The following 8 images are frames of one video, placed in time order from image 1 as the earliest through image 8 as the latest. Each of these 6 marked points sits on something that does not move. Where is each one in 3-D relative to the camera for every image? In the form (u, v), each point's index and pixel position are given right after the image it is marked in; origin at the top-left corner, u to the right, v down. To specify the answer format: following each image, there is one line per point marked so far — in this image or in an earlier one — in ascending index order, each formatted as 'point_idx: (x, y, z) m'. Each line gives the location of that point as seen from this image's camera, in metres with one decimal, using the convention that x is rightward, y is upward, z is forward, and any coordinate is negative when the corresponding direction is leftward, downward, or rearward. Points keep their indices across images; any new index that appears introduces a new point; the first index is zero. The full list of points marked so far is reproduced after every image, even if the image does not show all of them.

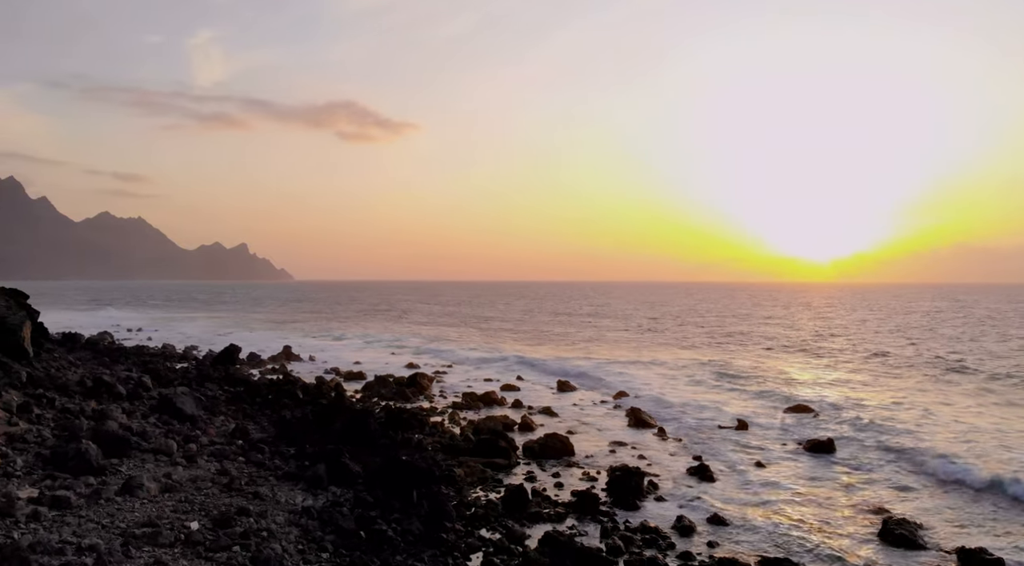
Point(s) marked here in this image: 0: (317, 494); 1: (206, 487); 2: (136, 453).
0: (-4.2, -4.5, +19.1) m
1: (-6.4, -4.2, +18.4) m
2: (-8.5, -3.8, +19.9) m
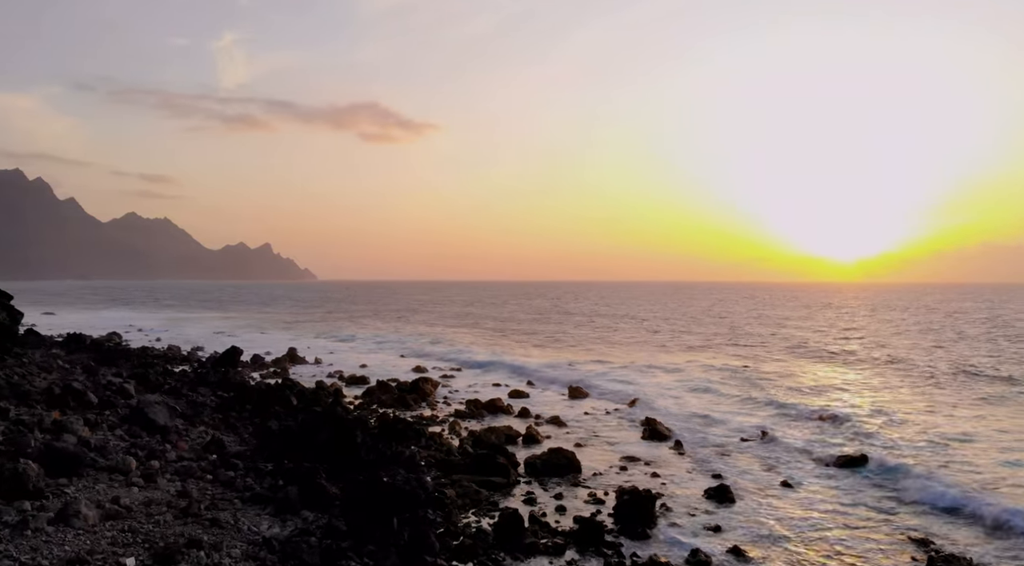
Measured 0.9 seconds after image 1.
0: (-4.3, -4.5, +17.0) m
1: (-6.5, -4.2, +16.4) m
2: (-8.6, -3.8, +17.9) m
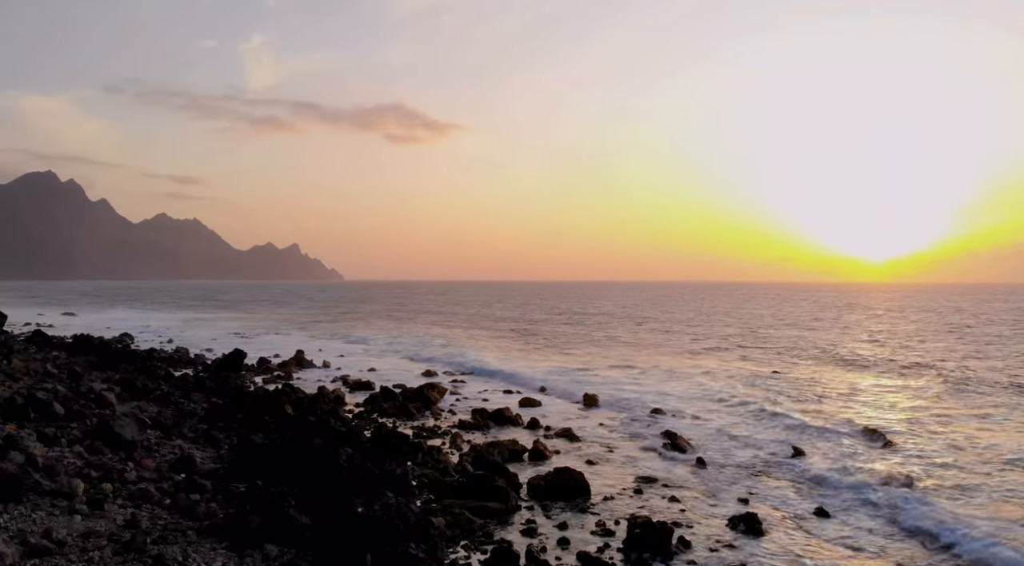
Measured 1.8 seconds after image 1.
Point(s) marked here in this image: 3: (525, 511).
0: (-4.4, -4.5, +14.8) m
1: (-6.6, -4.2, +14.2) m
2: (-8.7, -3.8, +15.9) m
3: (+0.3, -4.8, +18.6) m
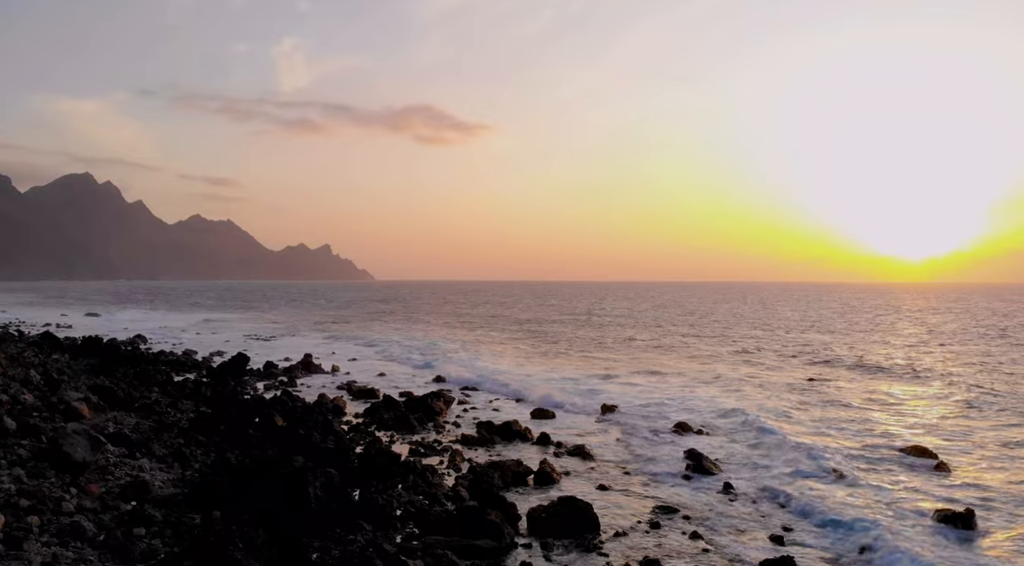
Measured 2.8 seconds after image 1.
0: (-4.7, -4.6, +12.3) m
1: (-6.9, -4.2, +11.8) m
2: (-8.8, -3.9, +13.5) m
3: (+0.2, -4.8, +16.0) m
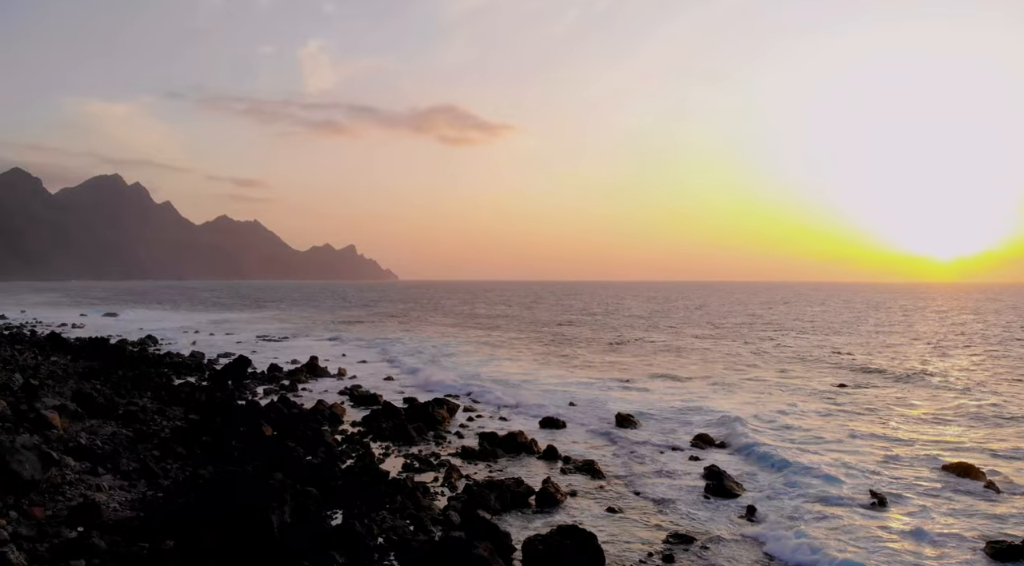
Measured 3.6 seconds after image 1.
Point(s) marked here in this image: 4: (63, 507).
0: (-4.9, -4.5, +10.3) m
1: (-7.1, -4.2, +9.9) m
2: (-9.1, -3.8, +11.7) m
3: (0.0, -4.8, +13.9) m
4: (-8.1, -4.0, +16.0) m
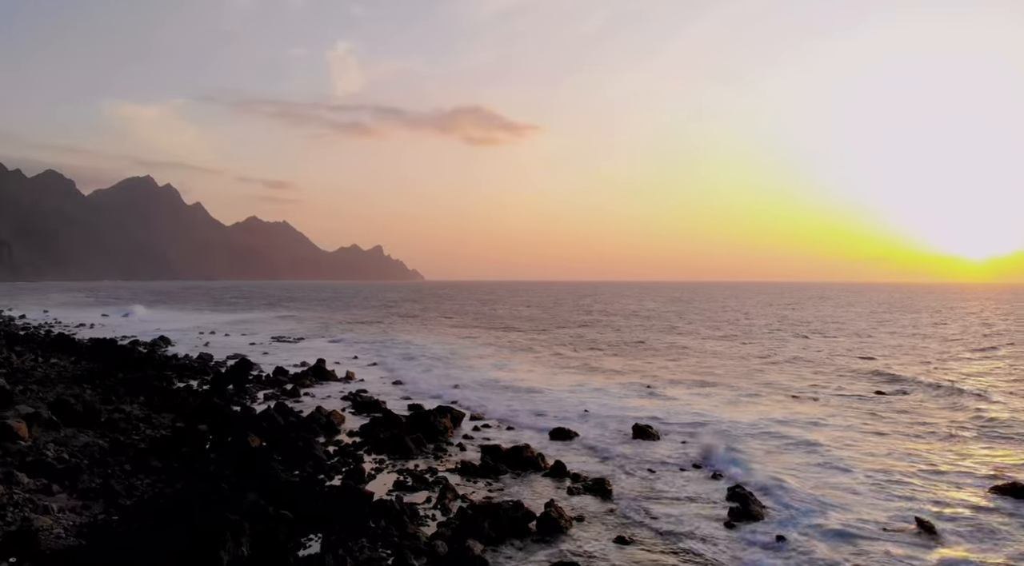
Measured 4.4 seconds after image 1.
0: (-5.2, -4.5, +8.4) m
1: (-7.4, -4.2, +8.0) m
2: (-9.3, -3.8, +9.8) m
3: (-0.2, -4.8, +11.8) m
4: (-8.2, -4.0, +14.1) m
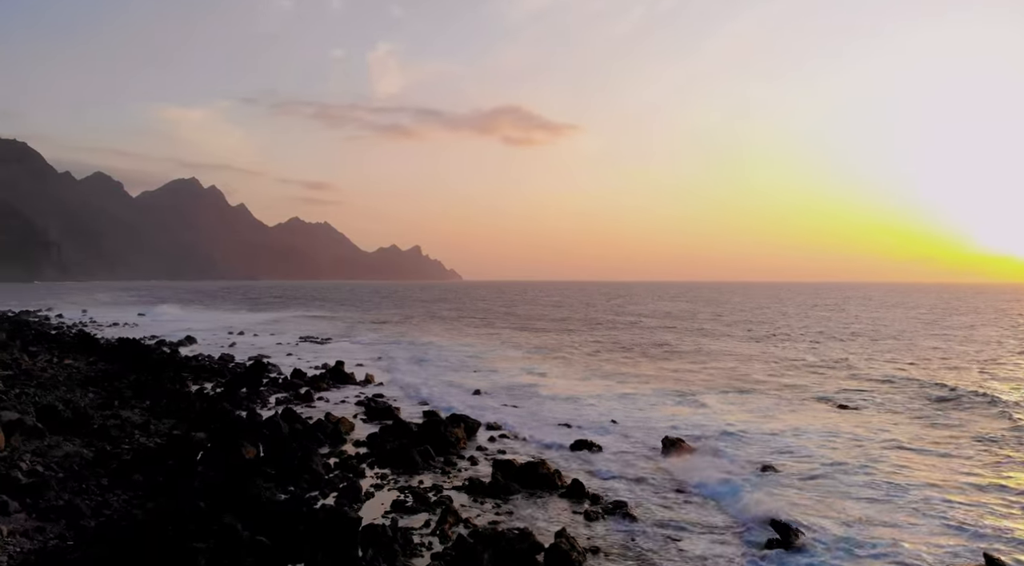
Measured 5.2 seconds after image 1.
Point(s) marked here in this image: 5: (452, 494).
0: (-5.5, -4.5, +6.5) m
1: (-7.7, -4.1, +6.3) m
2: (-9.5, -3.8, +8.1) m
3: (-0.3, -4.7, +9.7) m
4: (-8.2, -3.9, +12.4) m
5: (-1.3, -4.5, +18.9) m
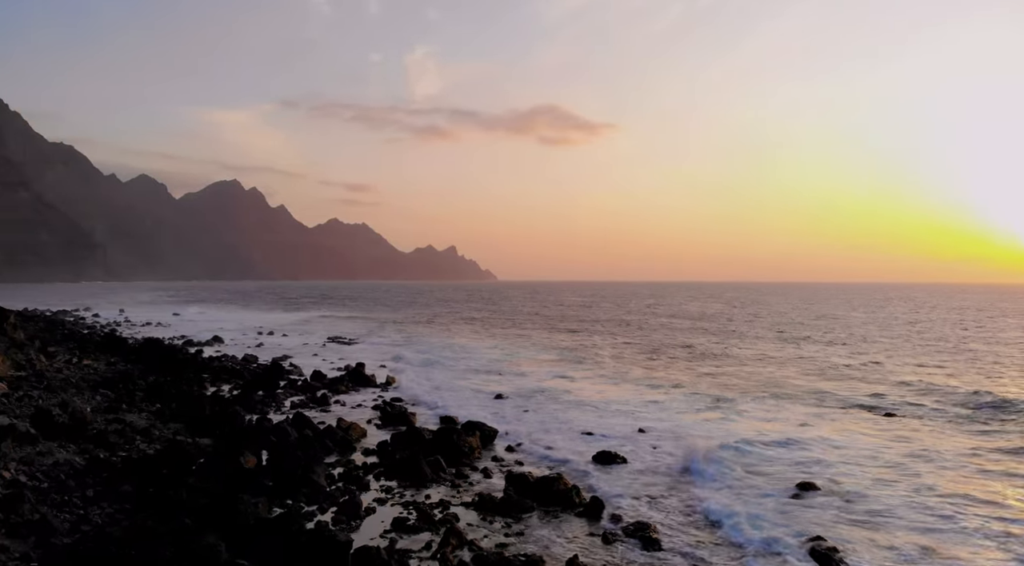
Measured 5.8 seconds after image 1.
0: (-5.7, -4.4, +5.2) m
1: (-8.0, -4.1, +5.0) m
2: (-9.7, -3.7, +7.0) m
3: (-0.4, -4.7, +8.2) m
4: (-8.2, -3.9, +11.2) m
5: (-1.0, -4.5, +17.4) m
